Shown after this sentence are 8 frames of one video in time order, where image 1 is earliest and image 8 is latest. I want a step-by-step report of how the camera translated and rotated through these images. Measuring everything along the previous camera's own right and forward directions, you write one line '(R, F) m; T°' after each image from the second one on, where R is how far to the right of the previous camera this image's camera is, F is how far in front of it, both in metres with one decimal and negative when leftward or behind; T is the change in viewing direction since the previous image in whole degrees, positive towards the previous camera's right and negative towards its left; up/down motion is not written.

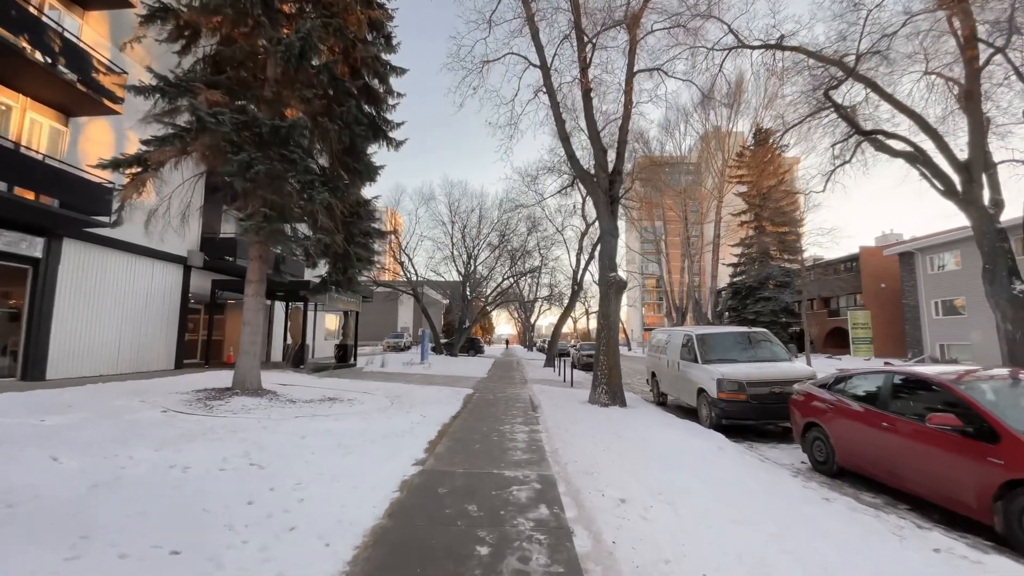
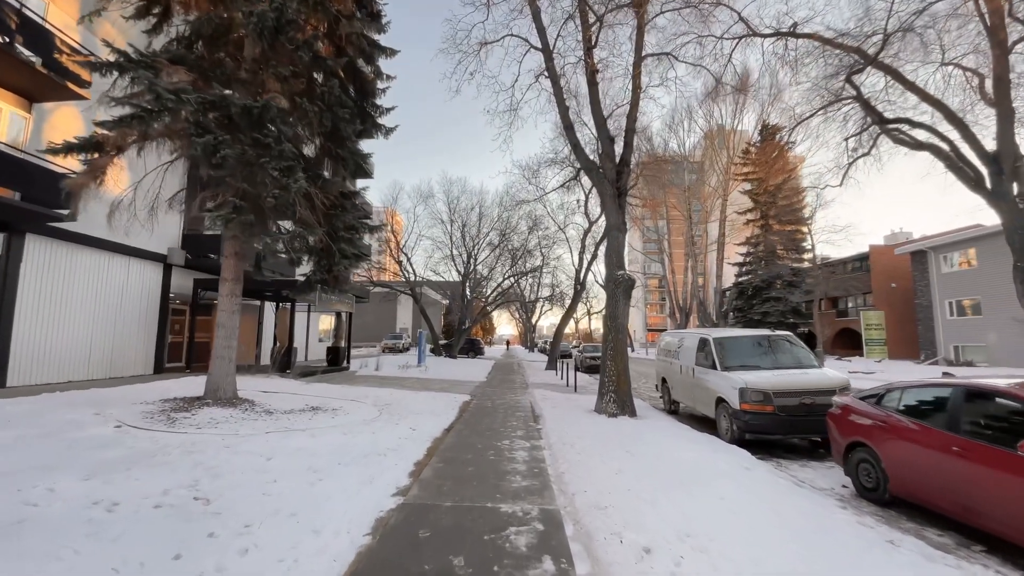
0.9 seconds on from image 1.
(0.0, +1.0) m; 0°
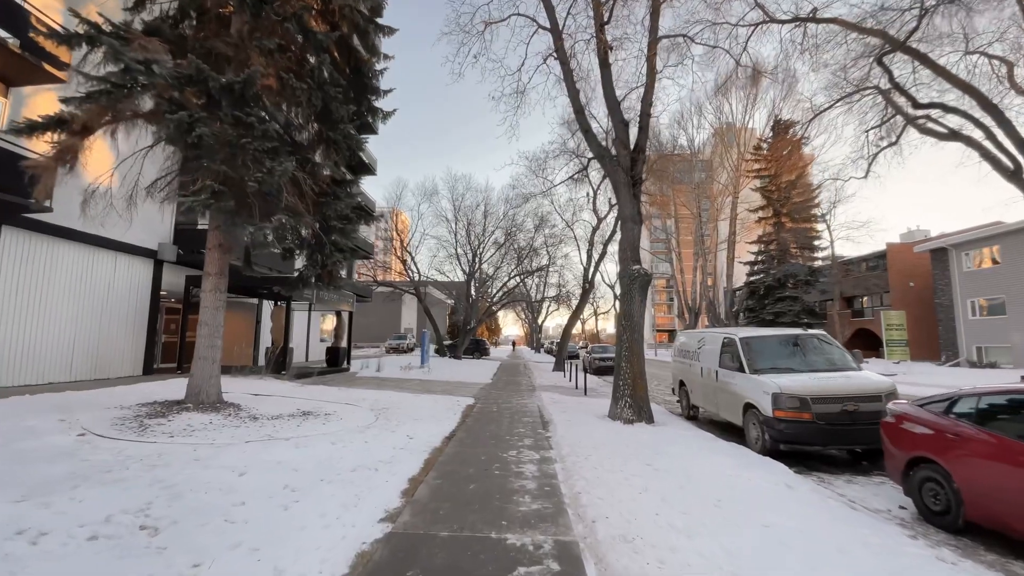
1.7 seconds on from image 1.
(0.0, +0.8) m; -1°
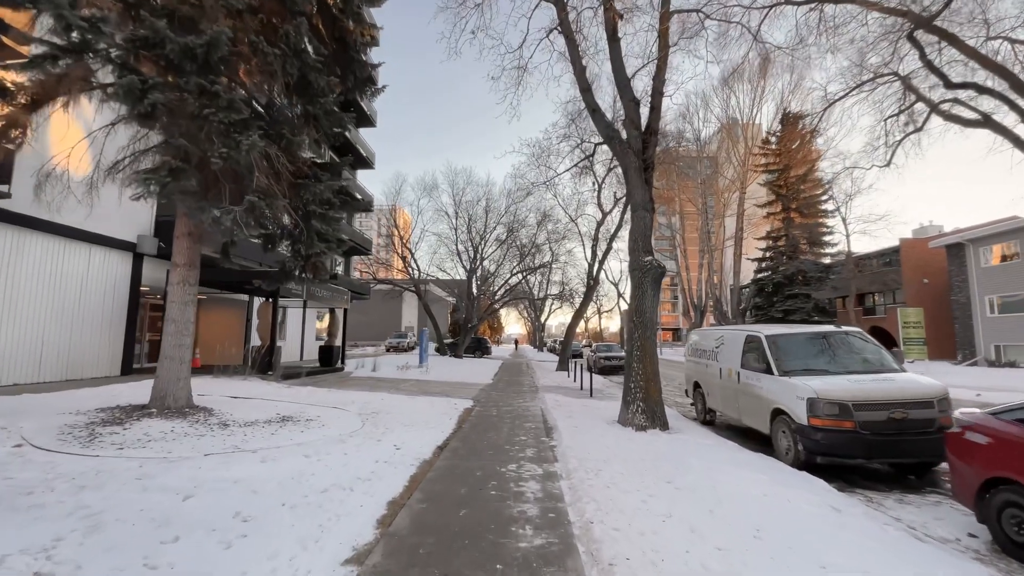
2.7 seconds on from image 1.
(0.0, +0.9) m; 0°
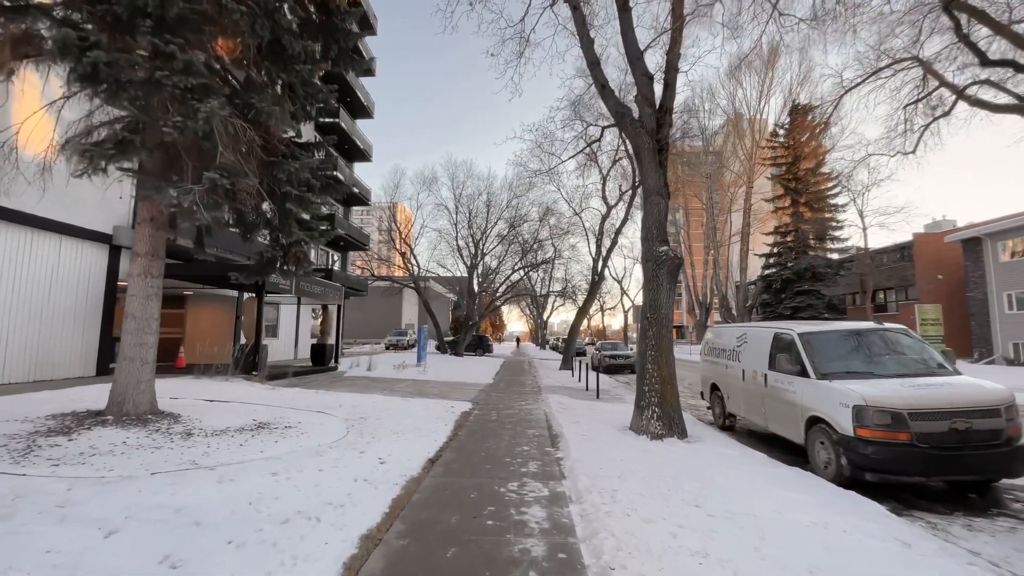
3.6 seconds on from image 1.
(0.0, +0.9) m; 0°
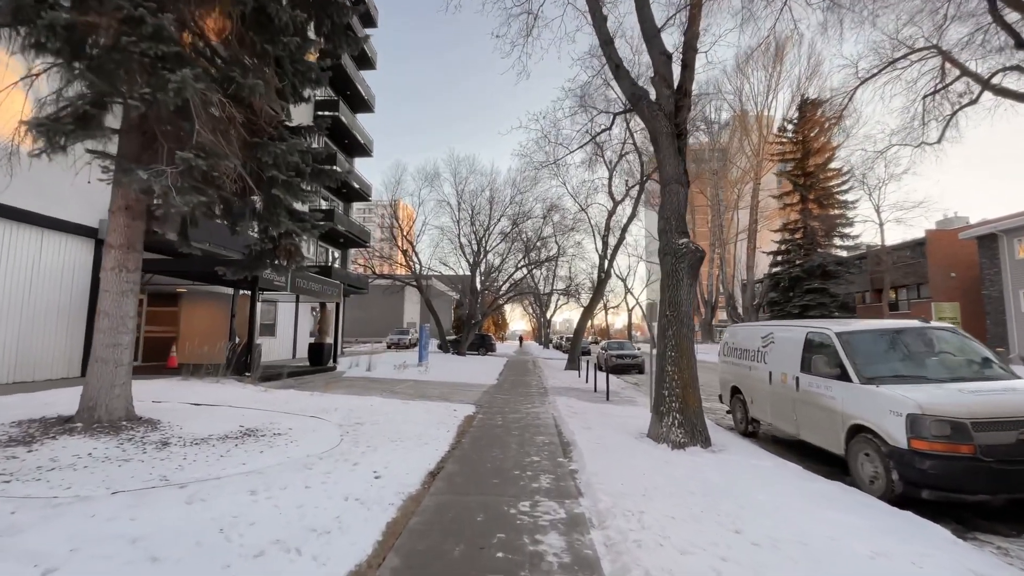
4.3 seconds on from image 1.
(-0.1, +0.7) m; 0°
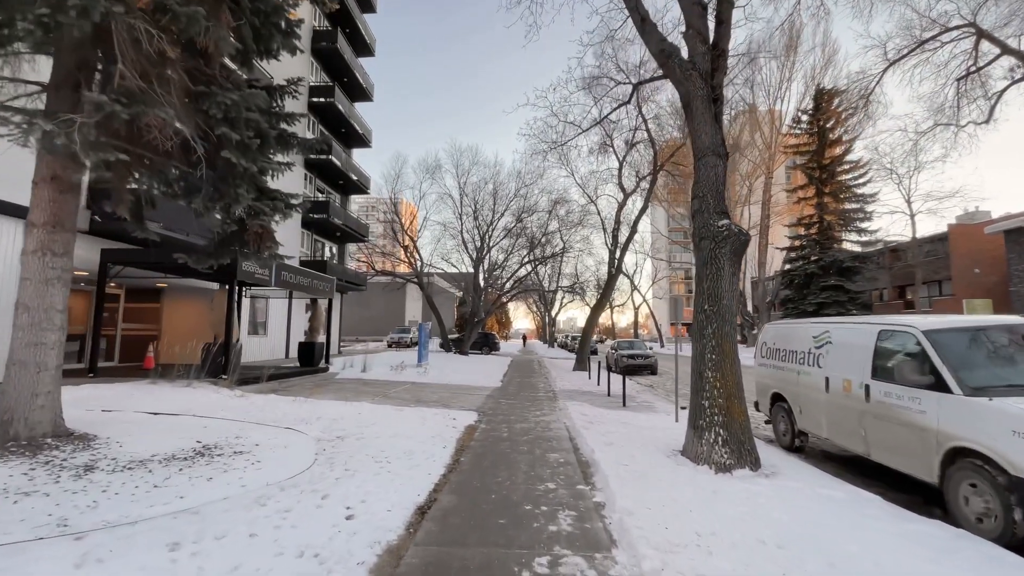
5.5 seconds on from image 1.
(-0.1, +1.3) m; 0°
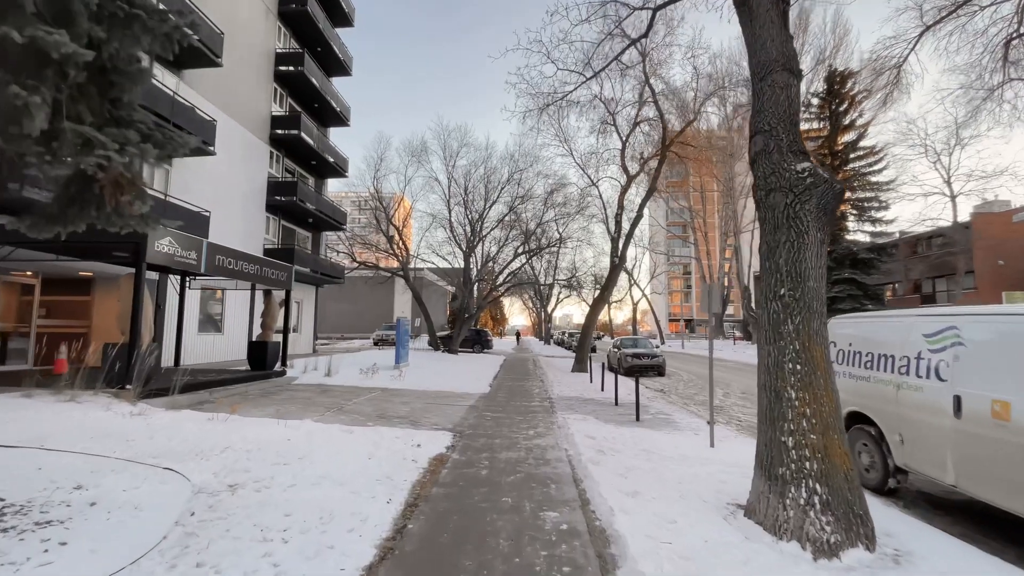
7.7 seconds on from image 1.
(+0.2, +2.3) m; 0°
